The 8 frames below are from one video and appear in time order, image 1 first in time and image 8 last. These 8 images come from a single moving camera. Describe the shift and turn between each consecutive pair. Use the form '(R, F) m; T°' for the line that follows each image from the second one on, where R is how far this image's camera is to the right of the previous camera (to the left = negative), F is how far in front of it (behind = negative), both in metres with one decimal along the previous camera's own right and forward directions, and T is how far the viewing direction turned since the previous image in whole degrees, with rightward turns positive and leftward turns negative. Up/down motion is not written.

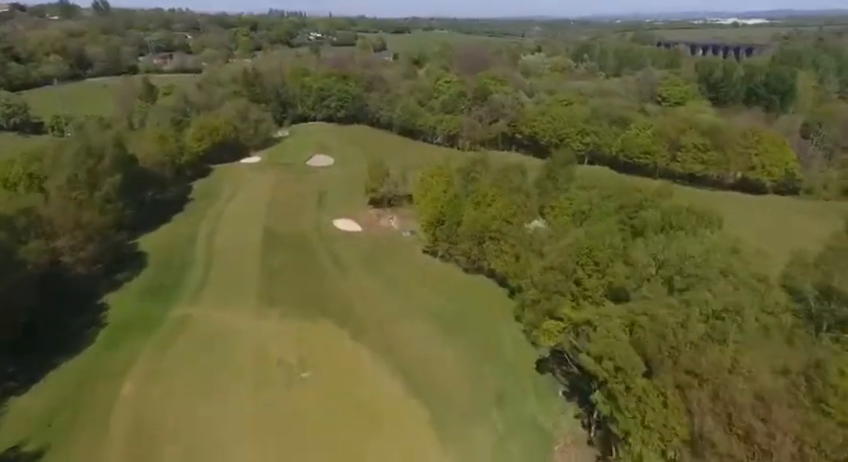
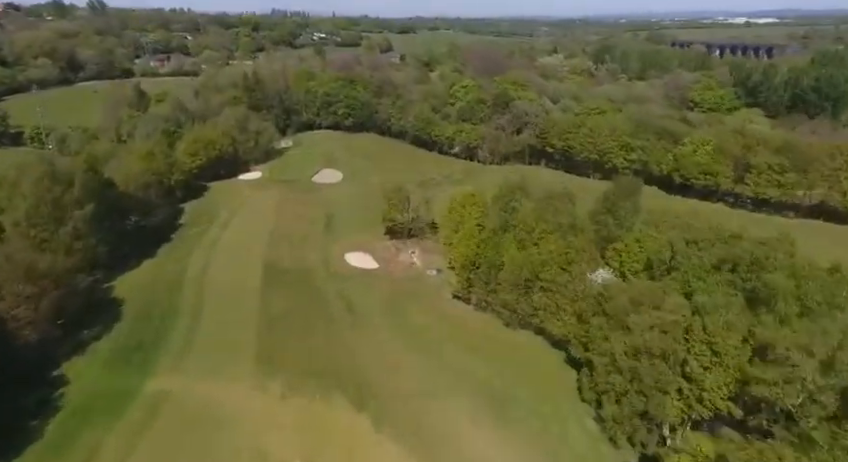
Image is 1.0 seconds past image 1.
(-2.0, +7.6) m; 0°
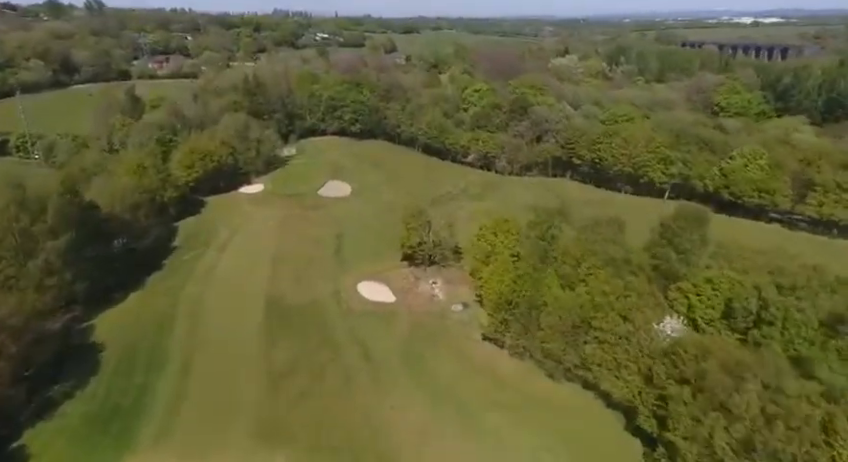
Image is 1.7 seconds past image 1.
(-1.6, +5.1) m; 0°
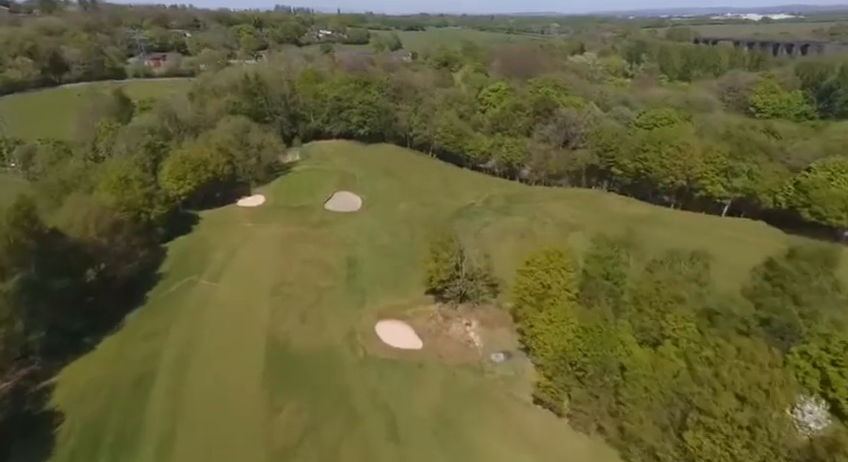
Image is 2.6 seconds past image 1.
(-1.9, +6.6) m; 0°
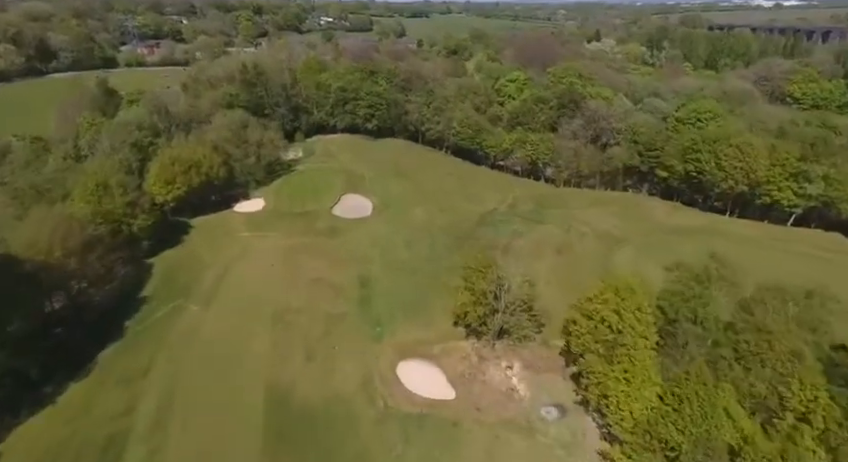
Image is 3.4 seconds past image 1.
(-1.6, +5.9) m; 0°
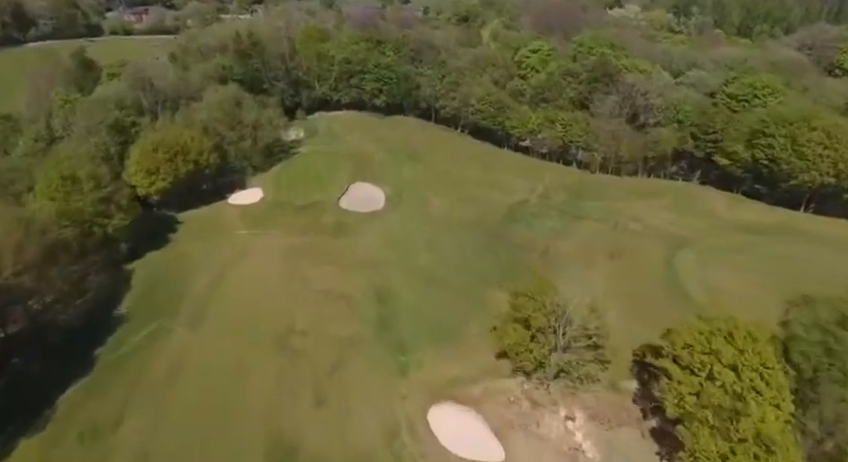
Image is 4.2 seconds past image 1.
(-1.6, +6.0) m; 0°
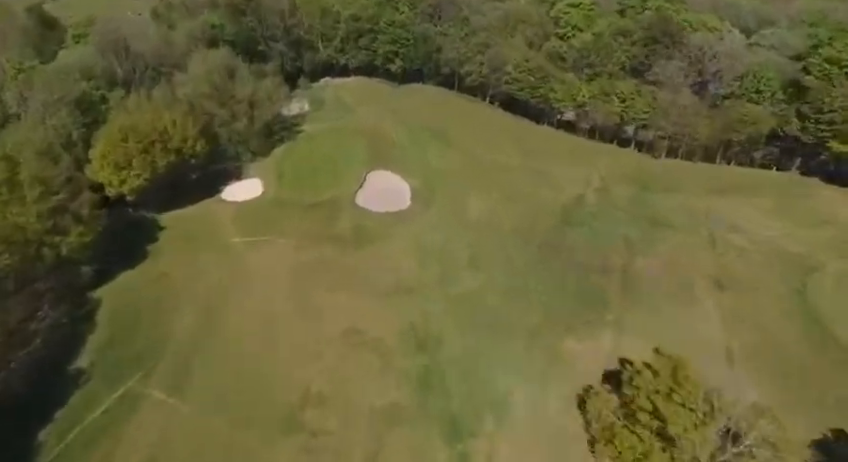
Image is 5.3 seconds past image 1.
(-2.3, +7.9) m; 0°
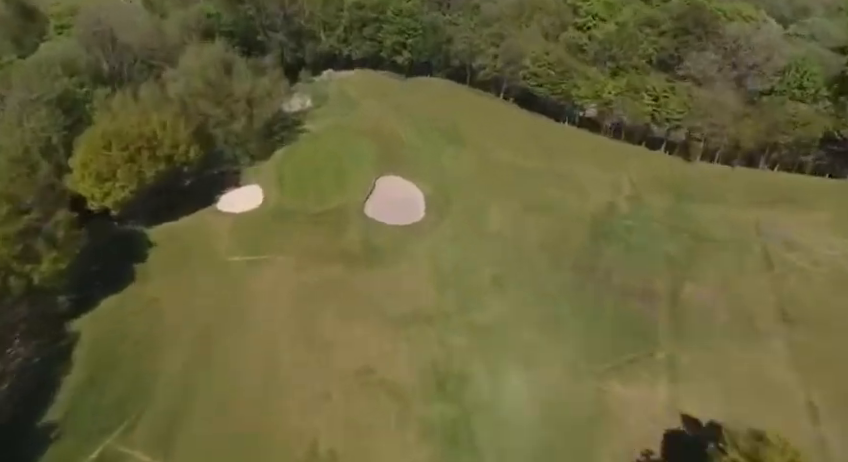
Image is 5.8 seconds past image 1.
(-1.0, +3.3) m; 0°
